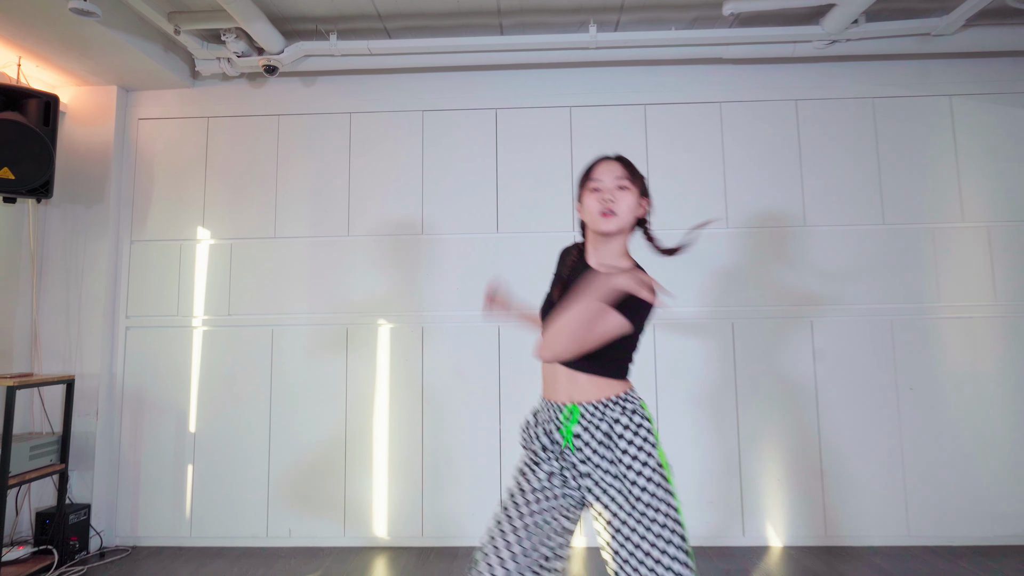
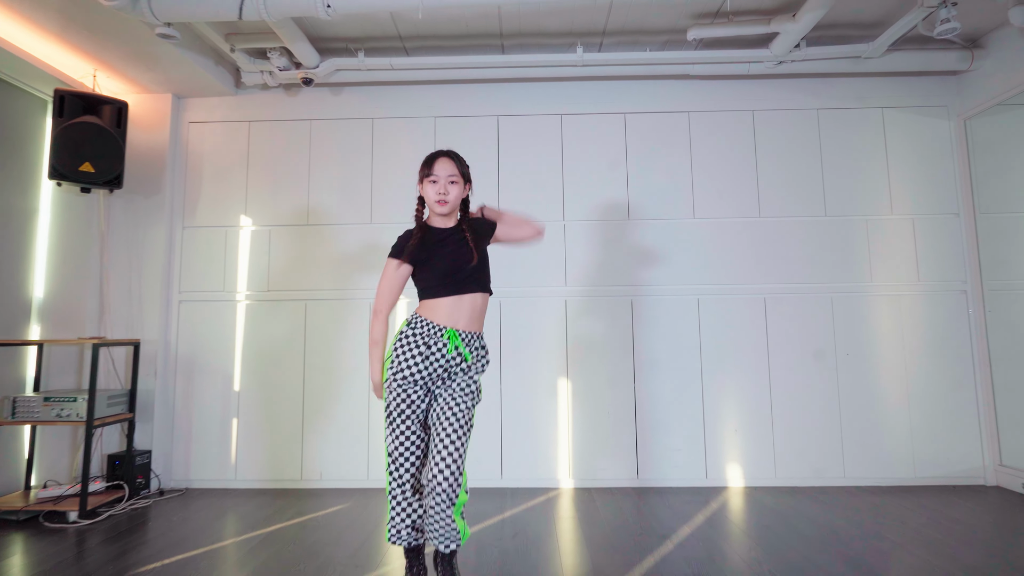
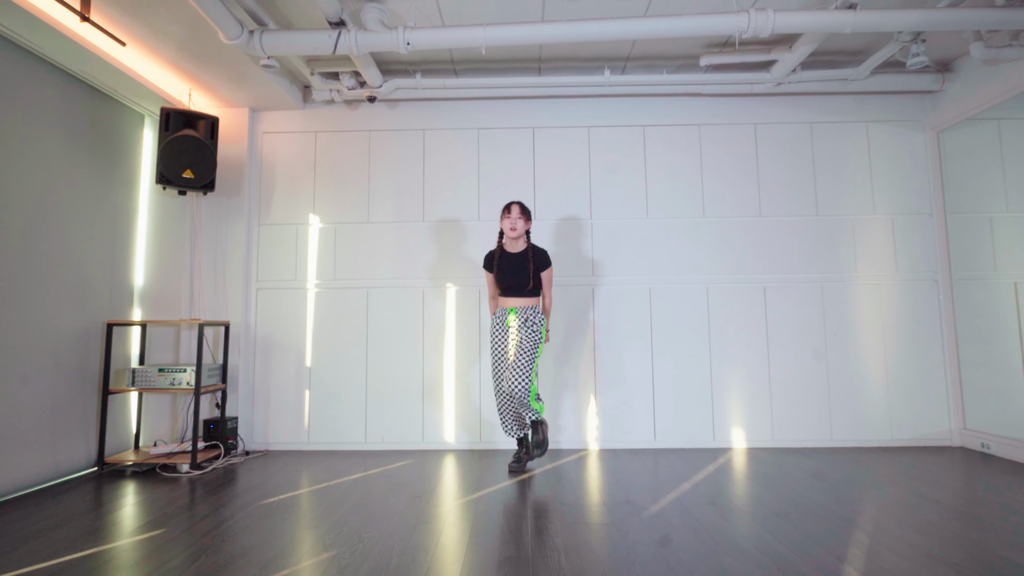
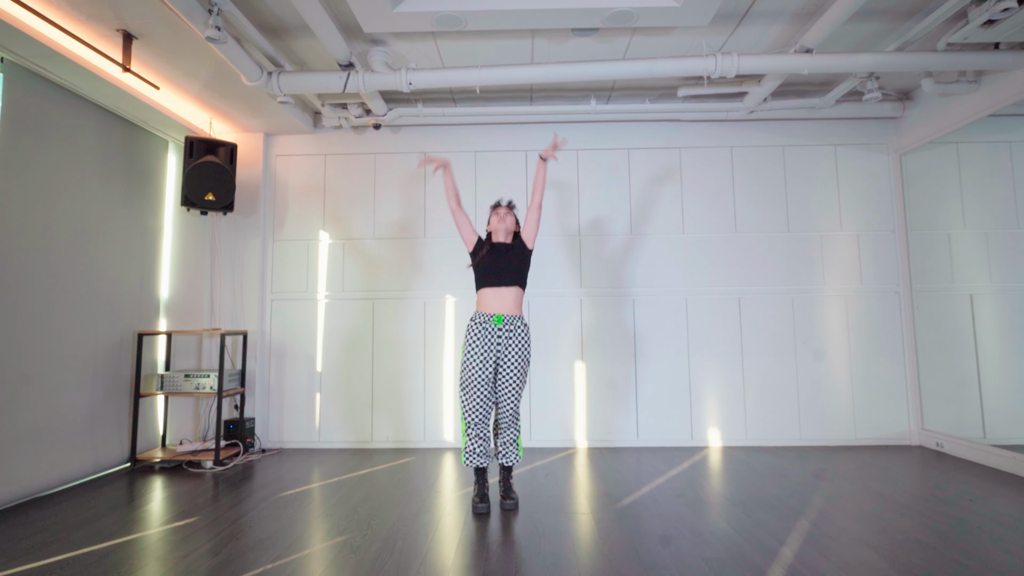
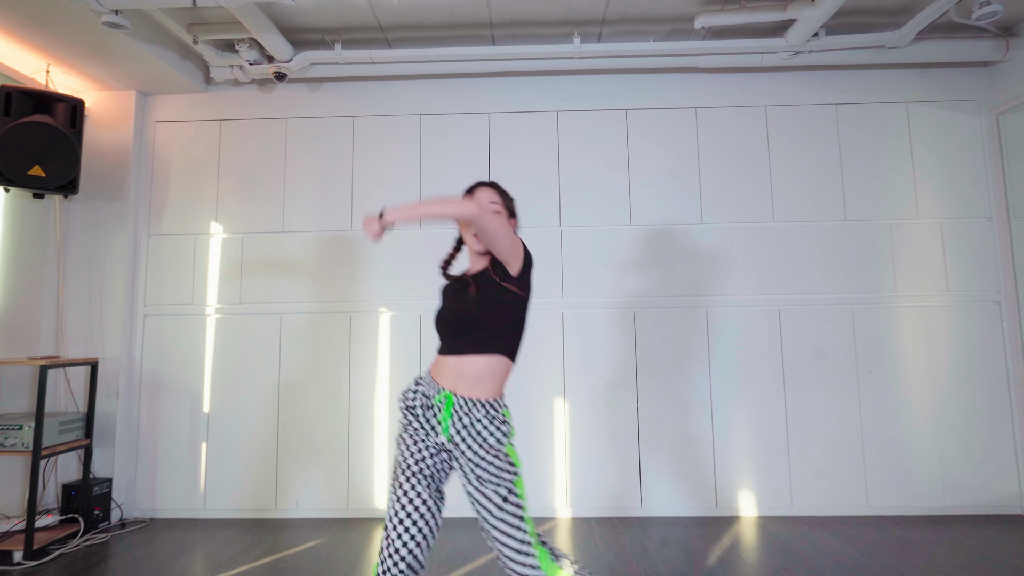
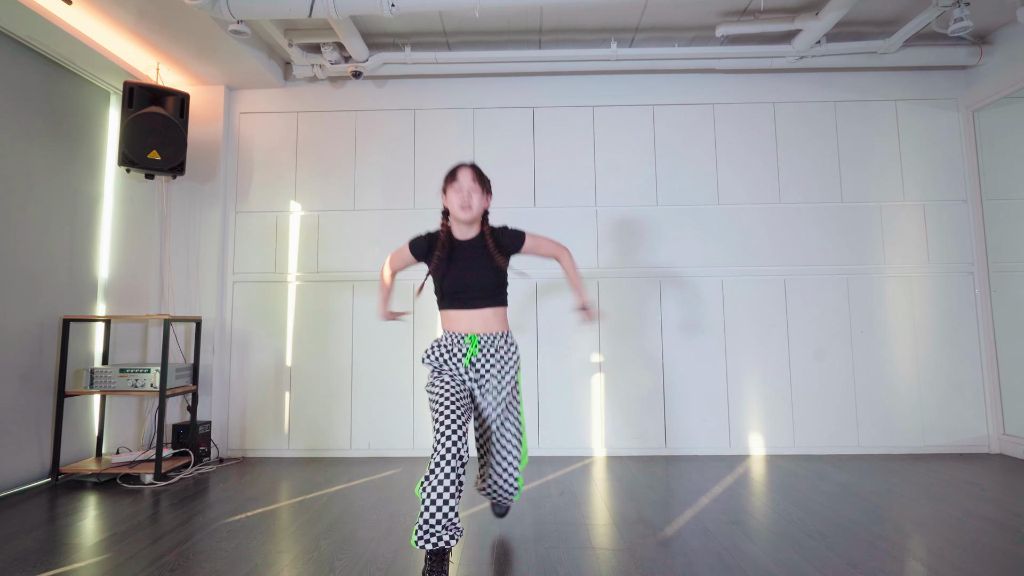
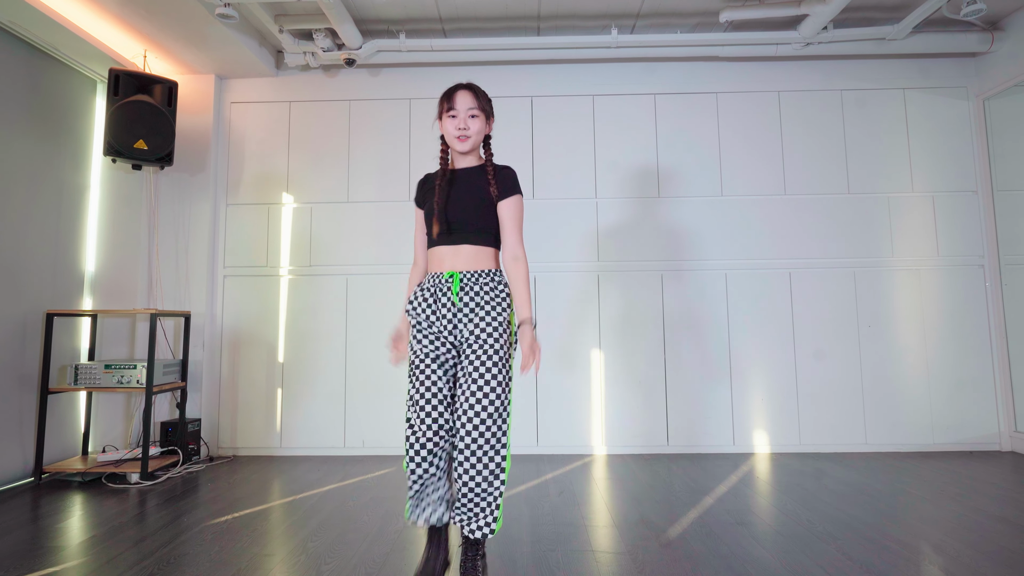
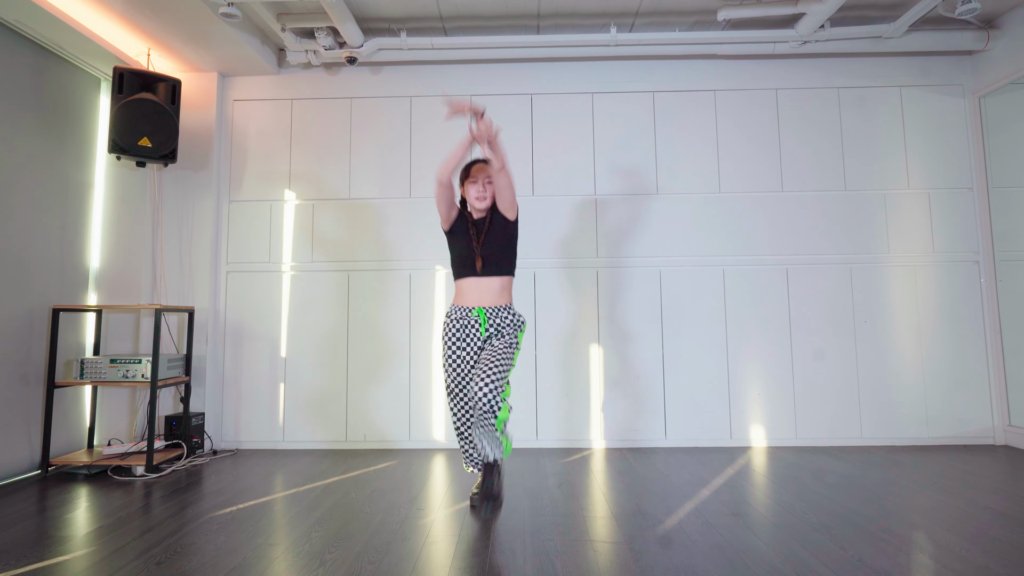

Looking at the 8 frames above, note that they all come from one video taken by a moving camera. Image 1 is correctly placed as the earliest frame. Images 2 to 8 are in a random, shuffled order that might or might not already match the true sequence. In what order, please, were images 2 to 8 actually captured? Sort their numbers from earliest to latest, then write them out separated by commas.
5, 2, 4, 8, 7, 6, 3
